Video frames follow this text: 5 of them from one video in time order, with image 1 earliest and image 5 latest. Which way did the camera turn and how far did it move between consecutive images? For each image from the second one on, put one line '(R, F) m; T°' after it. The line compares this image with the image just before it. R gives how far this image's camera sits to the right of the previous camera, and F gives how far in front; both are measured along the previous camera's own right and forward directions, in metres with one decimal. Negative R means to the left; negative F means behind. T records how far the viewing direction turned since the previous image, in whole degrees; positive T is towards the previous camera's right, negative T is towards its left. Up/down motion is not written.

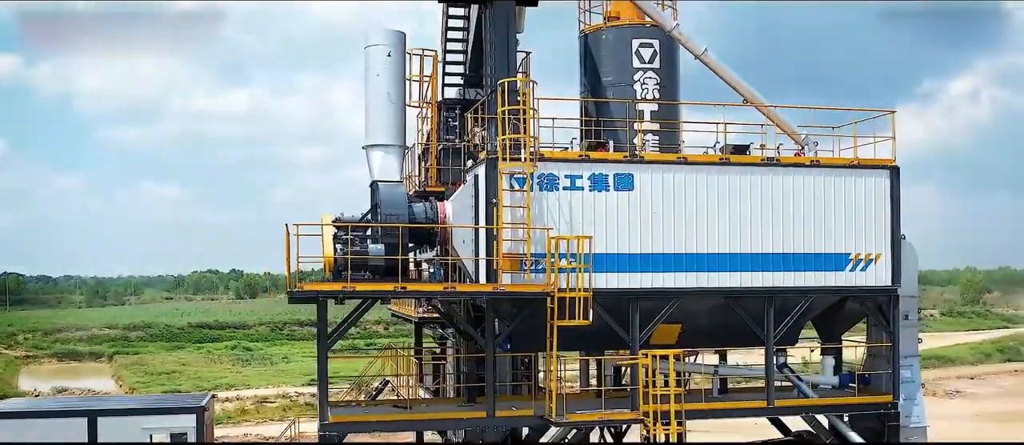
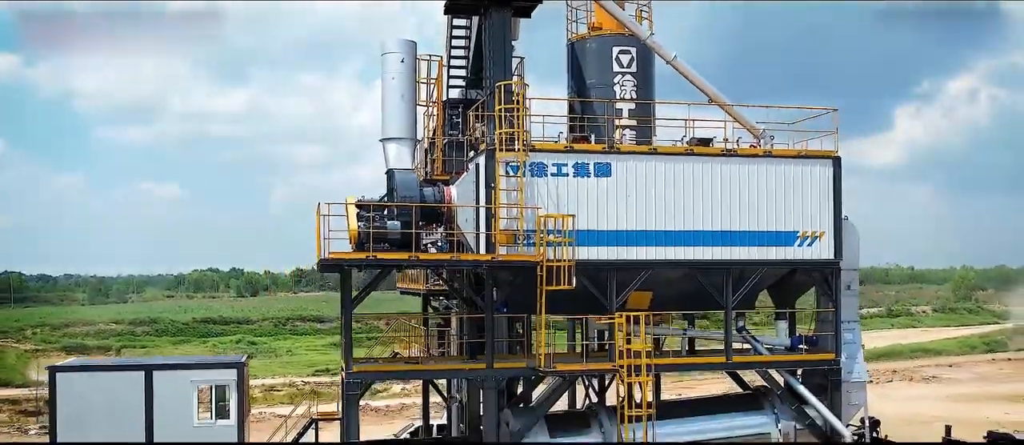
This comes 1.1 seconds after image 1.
(+0.1, -3.1) m; 0°
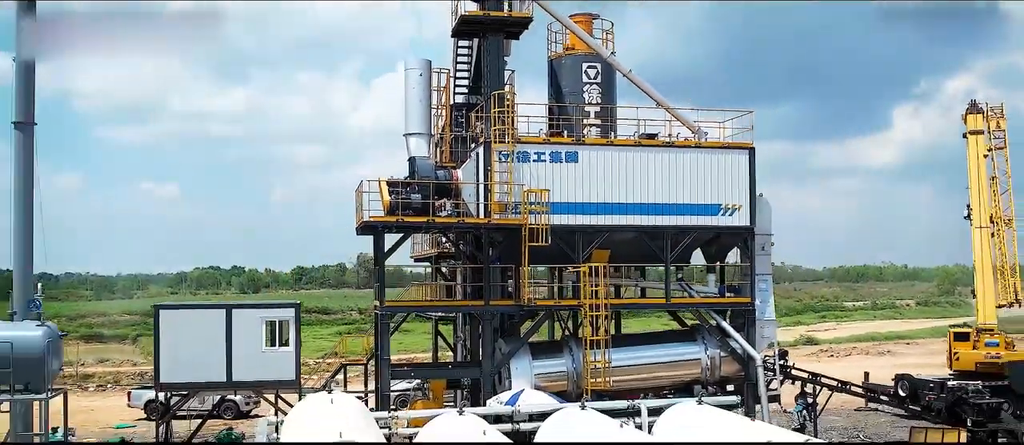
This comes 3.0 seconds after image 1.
(+0.2, -6.8) m; 0°
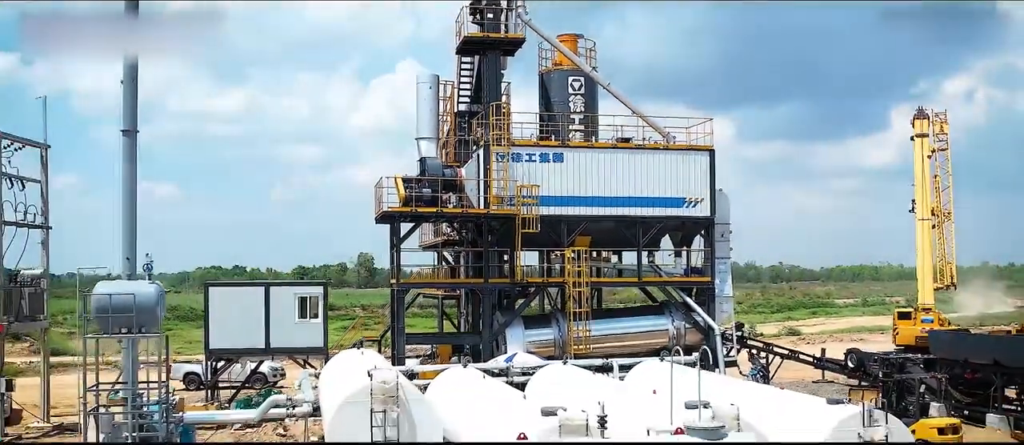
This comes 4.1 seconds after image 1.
(+0.1, -5.0) m; 0°
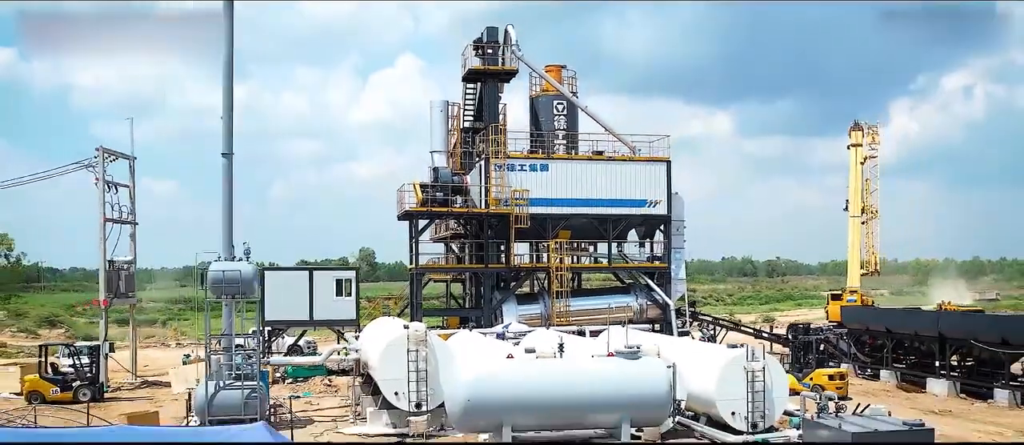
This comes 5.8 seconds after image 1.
(+0.2, -8.1) m; 0°
